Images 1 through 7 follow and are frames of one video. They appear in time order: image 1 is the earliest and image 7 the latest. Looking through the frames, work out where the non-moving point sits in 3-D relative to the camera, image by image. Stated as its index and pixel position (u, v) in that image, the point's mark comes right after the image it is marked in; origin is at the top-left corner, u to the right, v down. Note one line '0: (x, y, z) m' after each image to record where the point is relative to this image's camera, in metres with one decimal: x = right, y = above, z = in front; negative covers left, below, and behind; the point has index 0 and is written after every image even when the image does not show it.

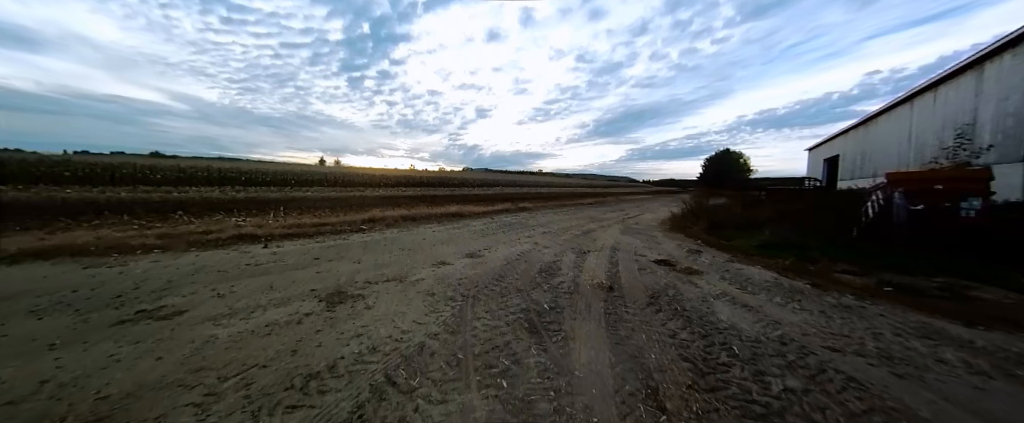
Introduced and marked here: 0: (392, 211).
0: (-3.8, 0.0, +9.7) m
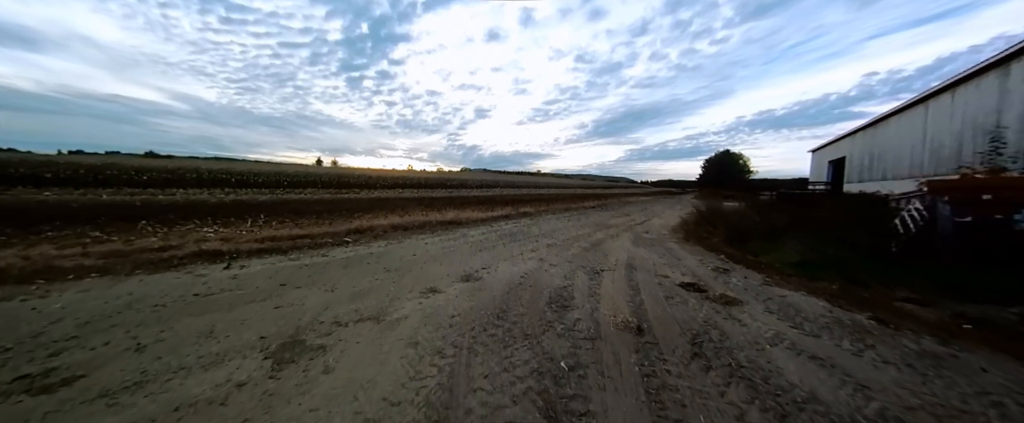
0: (-3.8, -0.2, +8.9) m
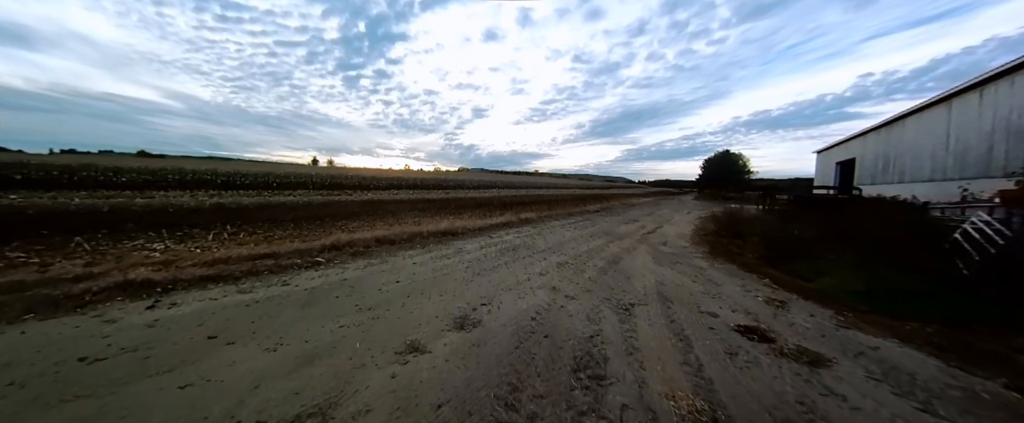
0: (-3.7, -0.5, +7.9) m
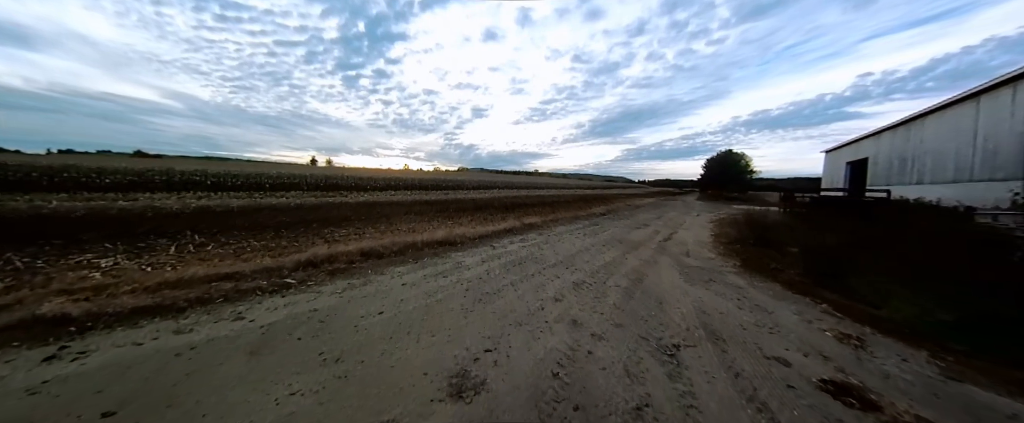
0: (-3.6, -0.6, +7.1) m
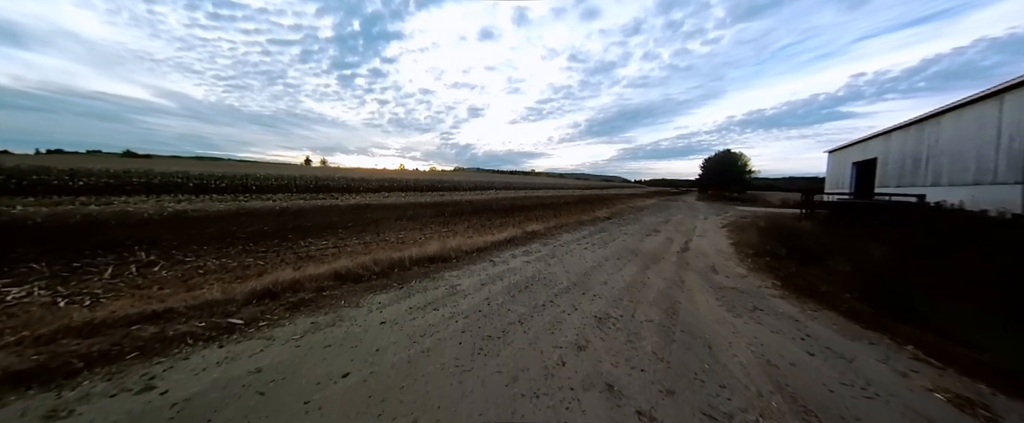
0: (-3.6, -0.9, +6.1) m
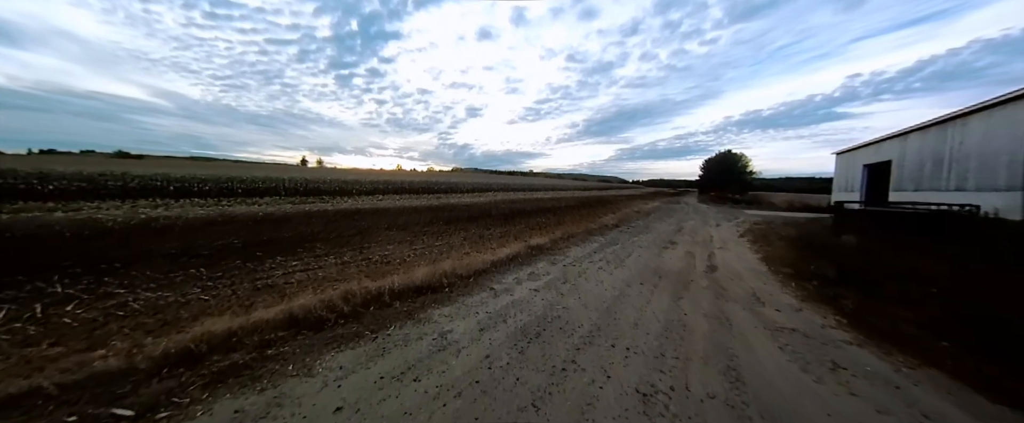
0: (-3.5, -1.2, +5.0) m
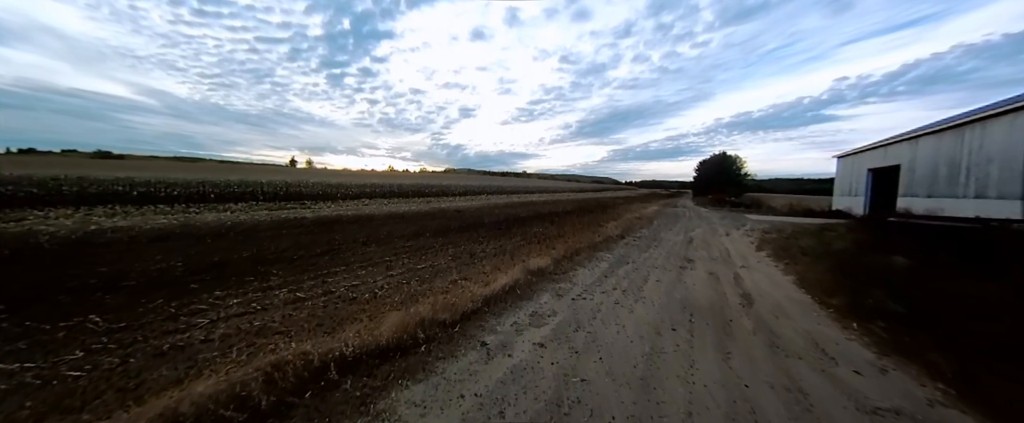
0: (-3.5, -1.6, +3.7) m
